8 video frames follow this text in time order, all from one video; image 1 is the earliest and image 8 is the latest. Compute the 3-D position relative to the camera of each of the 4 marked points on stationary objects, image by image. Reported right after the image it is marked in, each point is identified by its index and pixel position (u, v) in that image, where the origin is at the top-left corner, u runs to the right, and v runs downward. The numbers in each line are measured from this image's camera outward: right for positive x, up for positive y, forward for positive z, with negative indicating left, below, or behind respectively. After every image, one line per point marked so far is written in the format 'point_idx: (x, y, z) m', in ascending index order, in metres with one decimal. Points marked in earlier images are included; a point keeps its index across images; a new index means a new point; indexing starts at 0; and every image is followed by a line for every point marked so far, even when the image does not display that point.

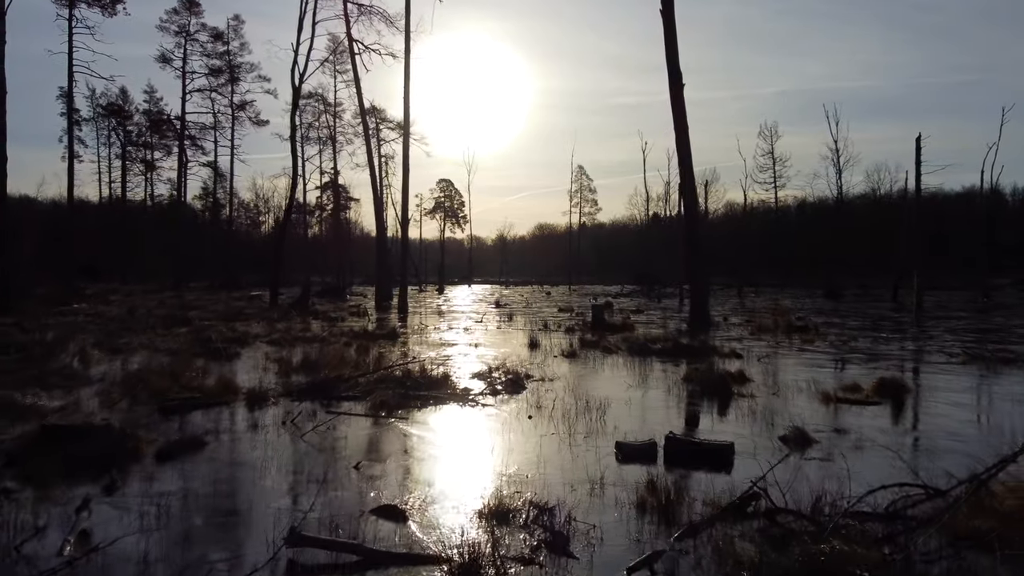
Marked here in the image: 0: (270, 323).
0: (-6.3, -1.1, +16.7) m
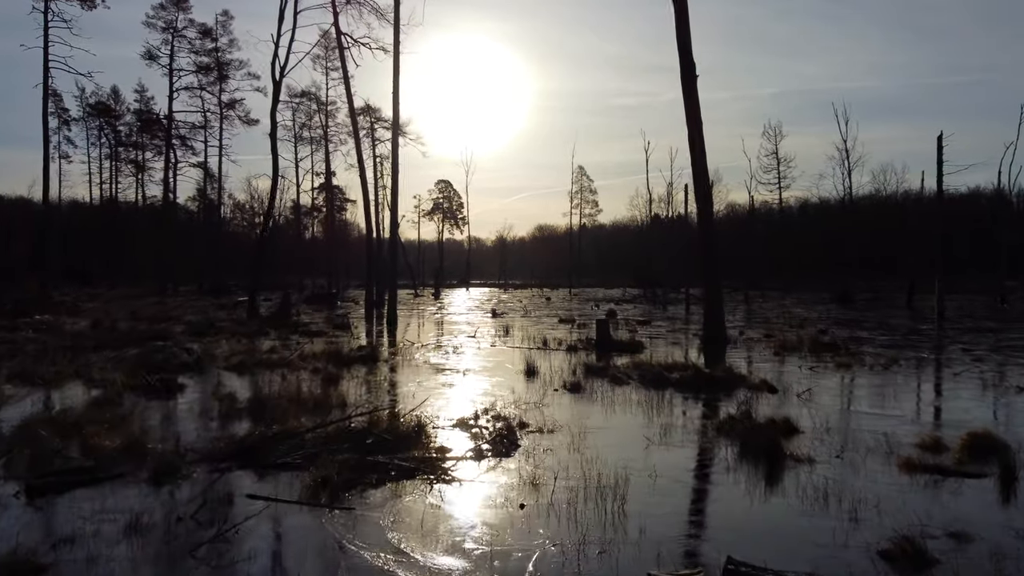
0: (-6.4, -1.4, +15.1) m
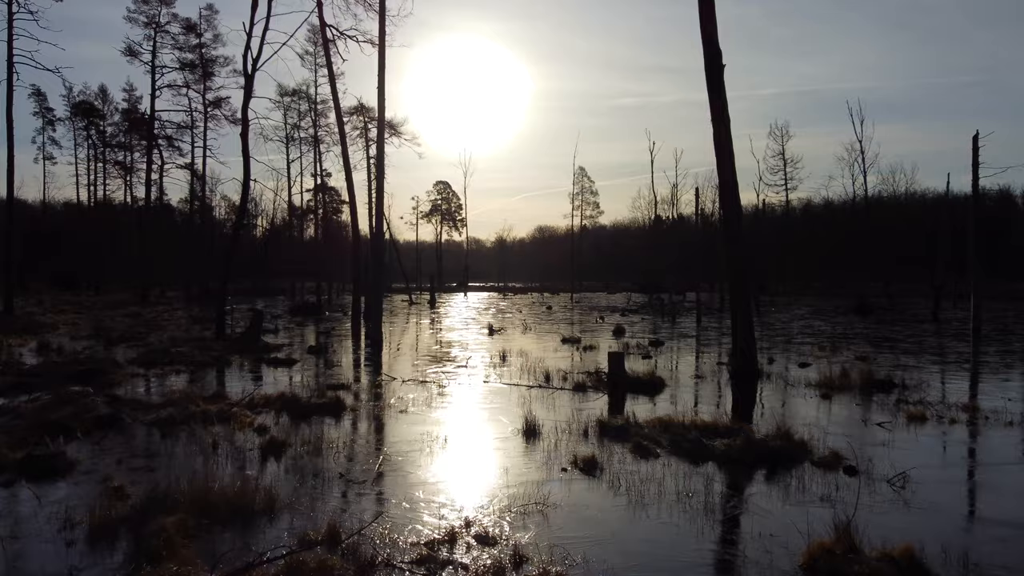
0: (-6.5, -1.9, +13.0) m
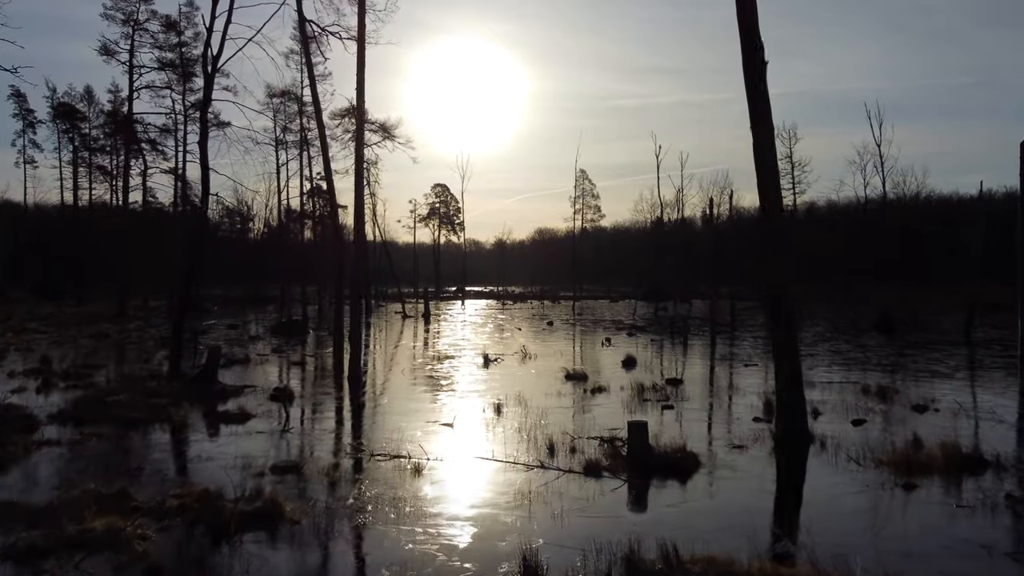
0: (-6.6, -2.7, +10.5) m
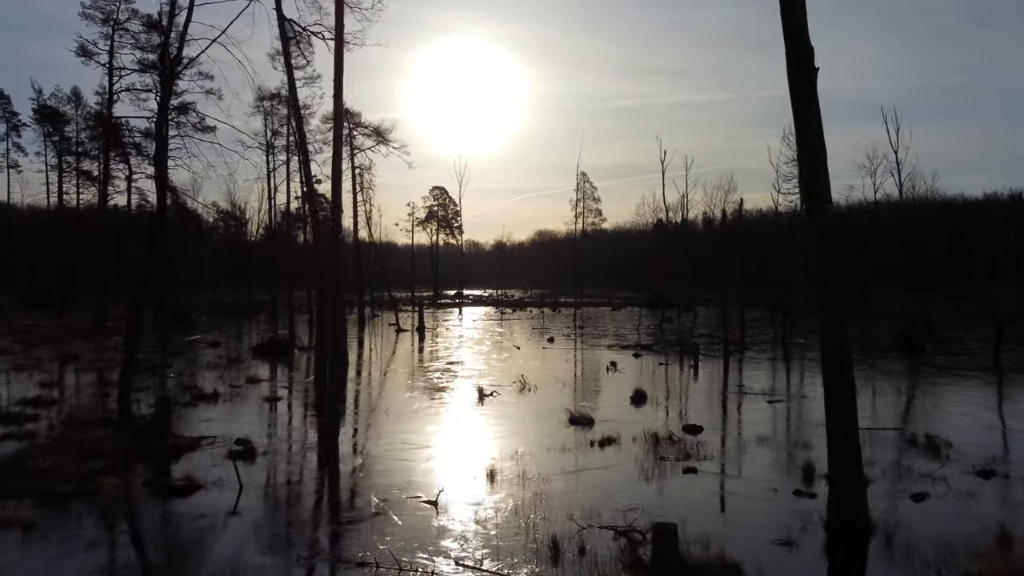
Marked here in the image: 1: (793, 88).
0: (-6.7, -3.5, +8.6) m
1: (+4.0, +2.9, +9.0) m
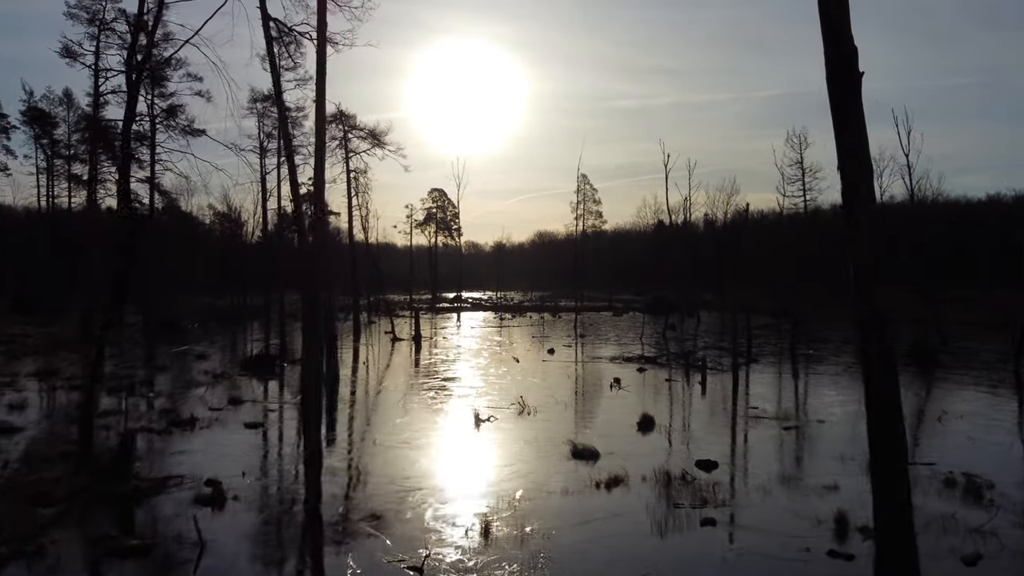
0: (-6.7, -4.1, +7.3) m
1: (+4.0, +2.4, +7.8) m
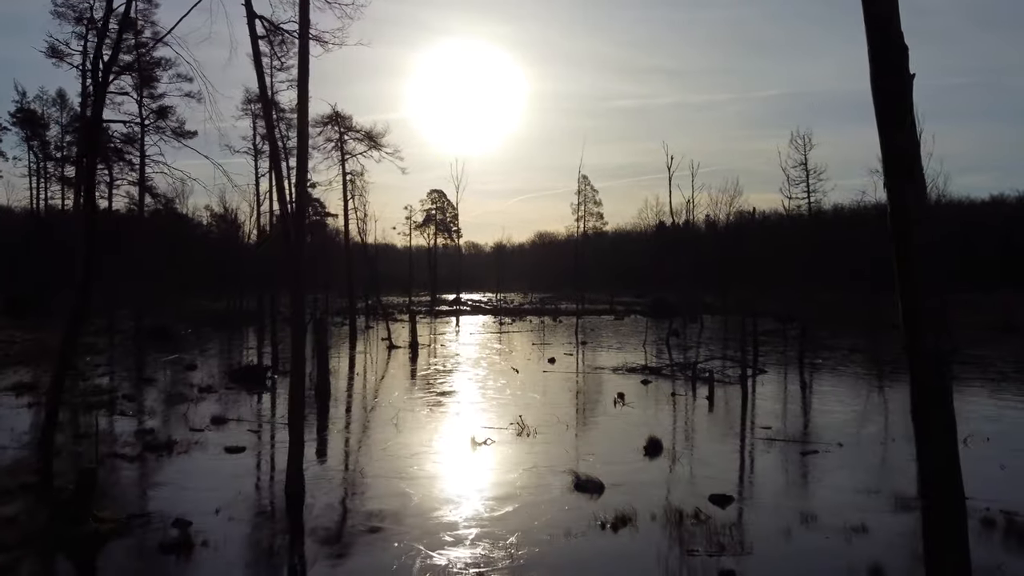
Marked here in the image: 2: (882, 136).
0: (-6.8, -4.4, +6.2) m
1: (+3.9, +2.0, +6.7) m
2: (+4.0, +1.7, +6.7) m
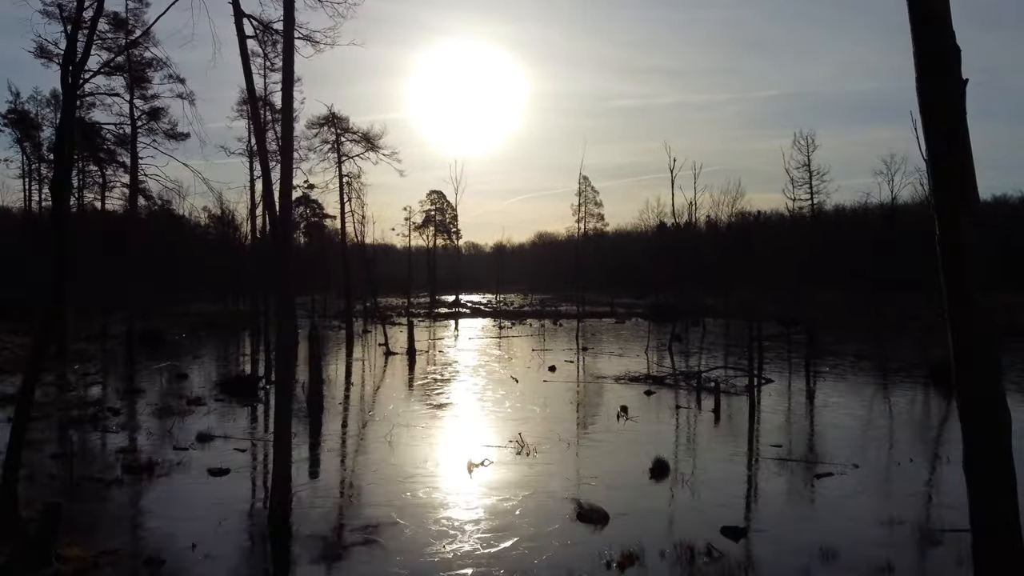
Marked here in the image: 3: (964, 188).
0: (-6.8, -4.8, +5.4) m
1: (+3.9, +1.7, +5.8) m
2: (+4.0, +1.3, +5.9) m
3: (+4.1, +1.0, +5.7) m
